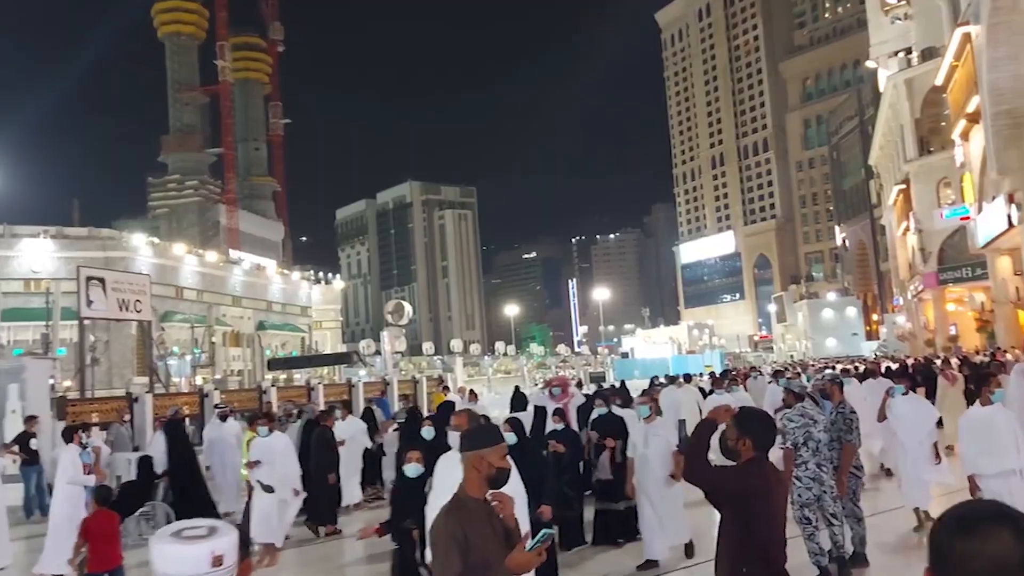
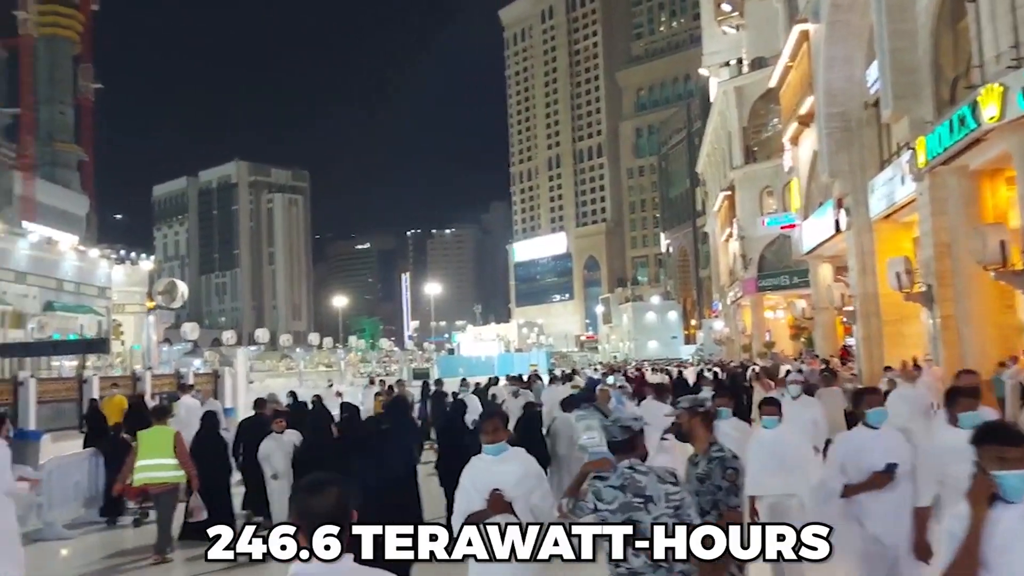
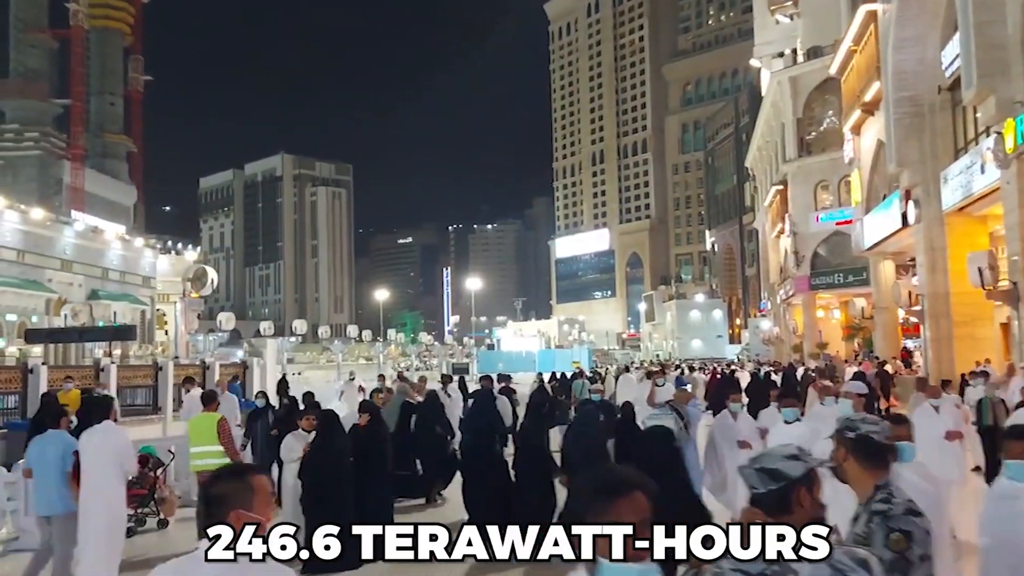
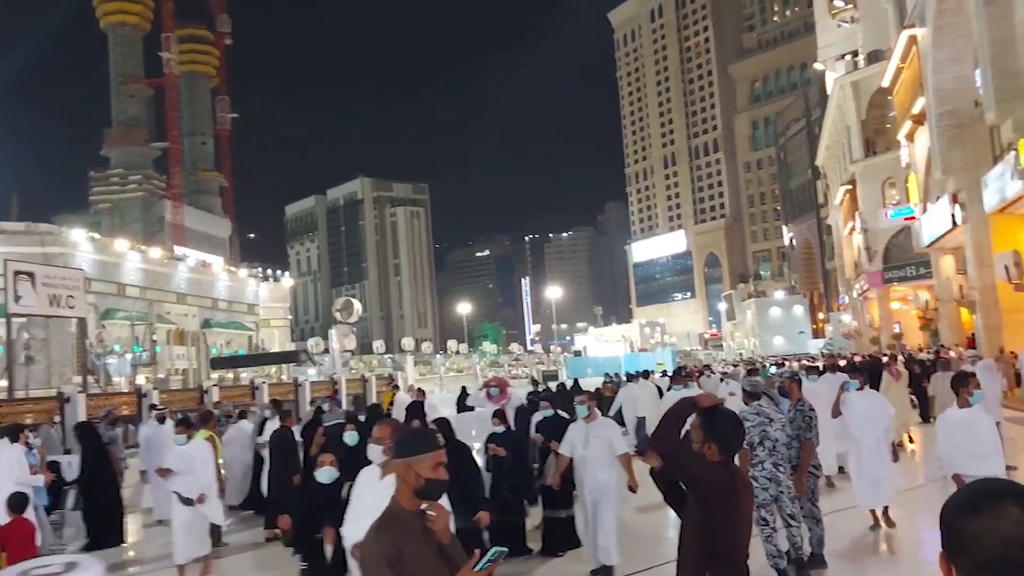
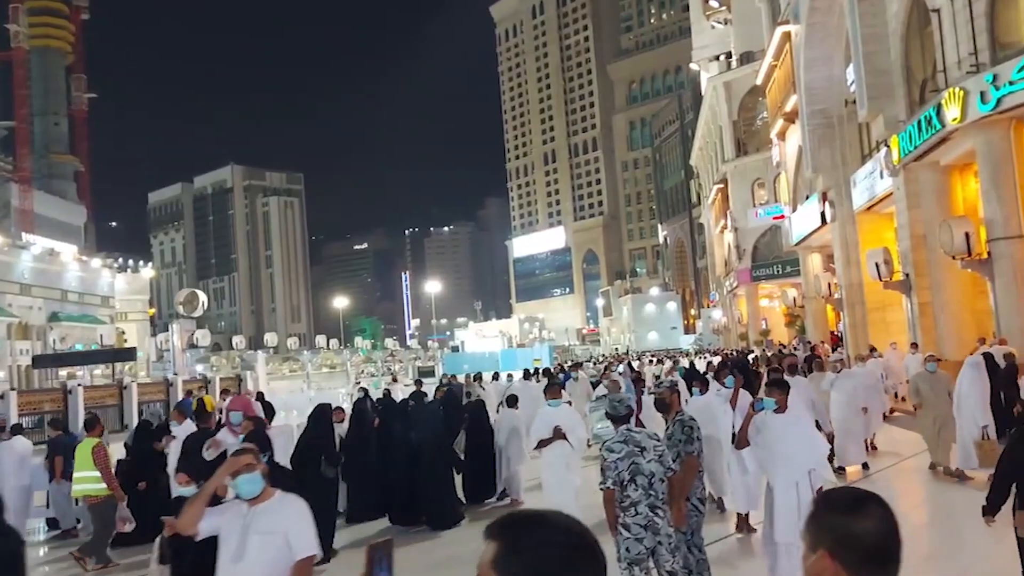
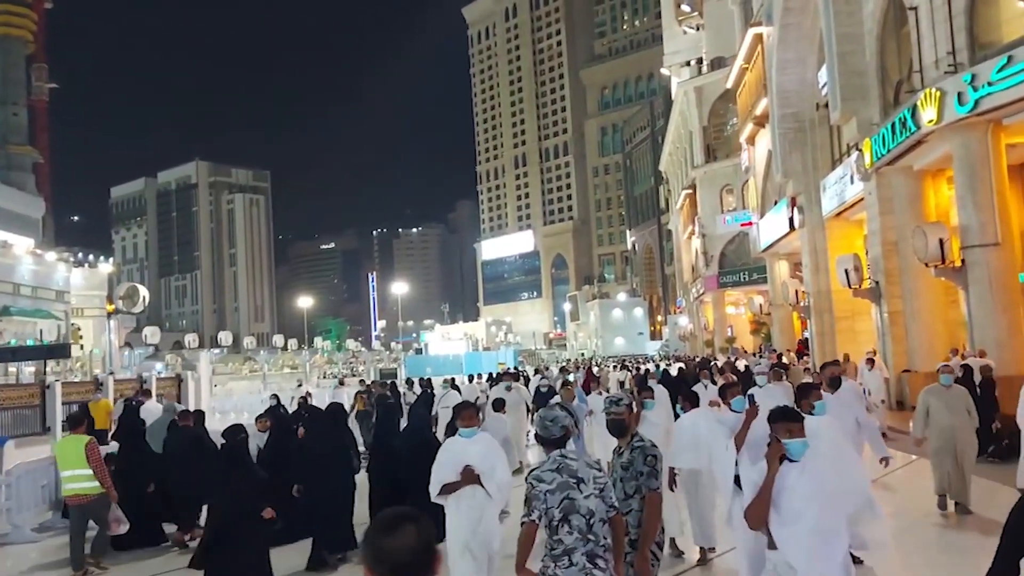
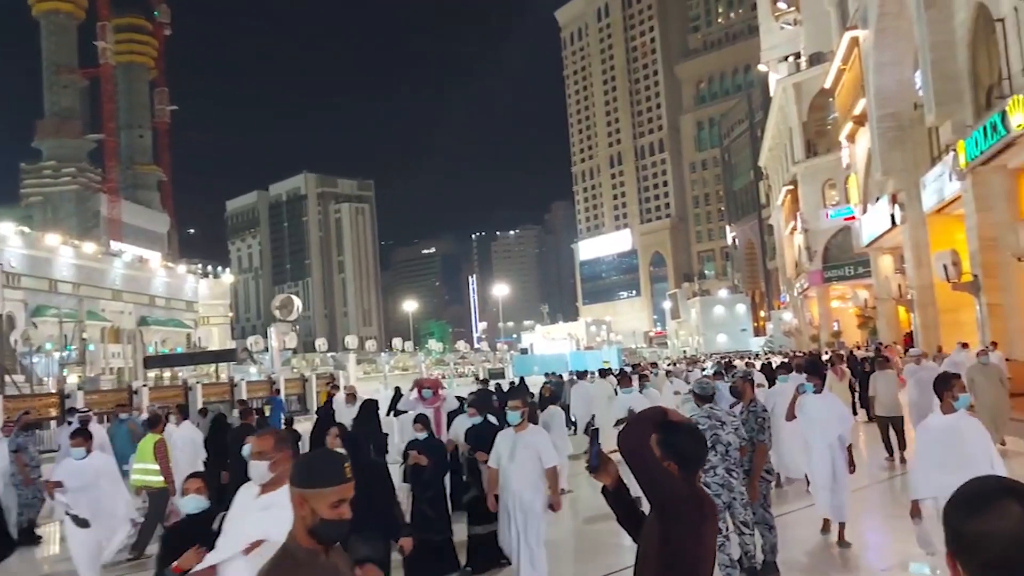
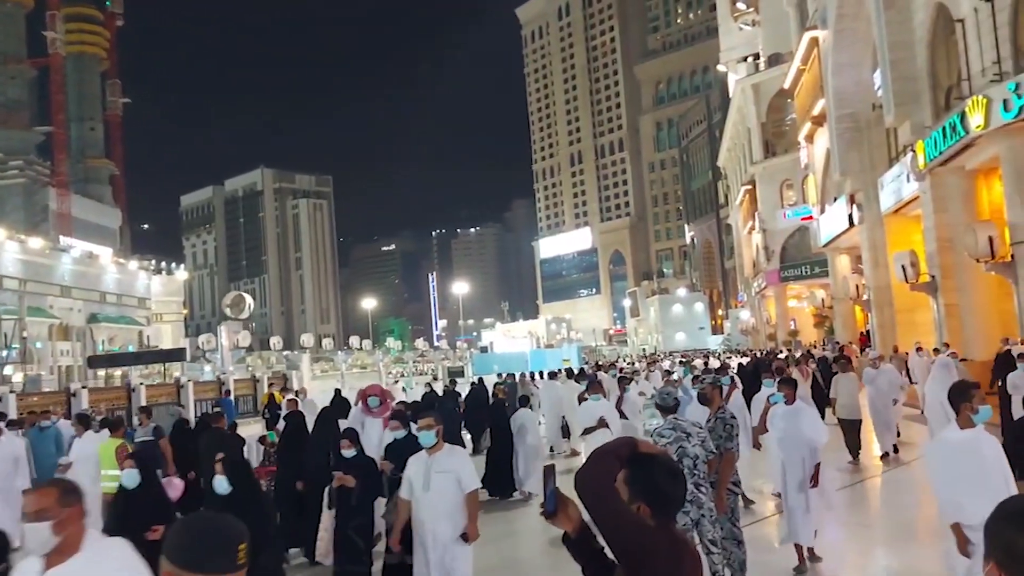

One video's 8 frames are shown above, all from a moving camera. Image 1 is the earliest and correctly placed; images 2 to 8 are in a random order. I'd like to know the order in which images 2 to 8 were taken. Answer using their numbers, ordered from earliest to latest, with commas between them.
4, 7, 8, 5, 6, 2, 3
